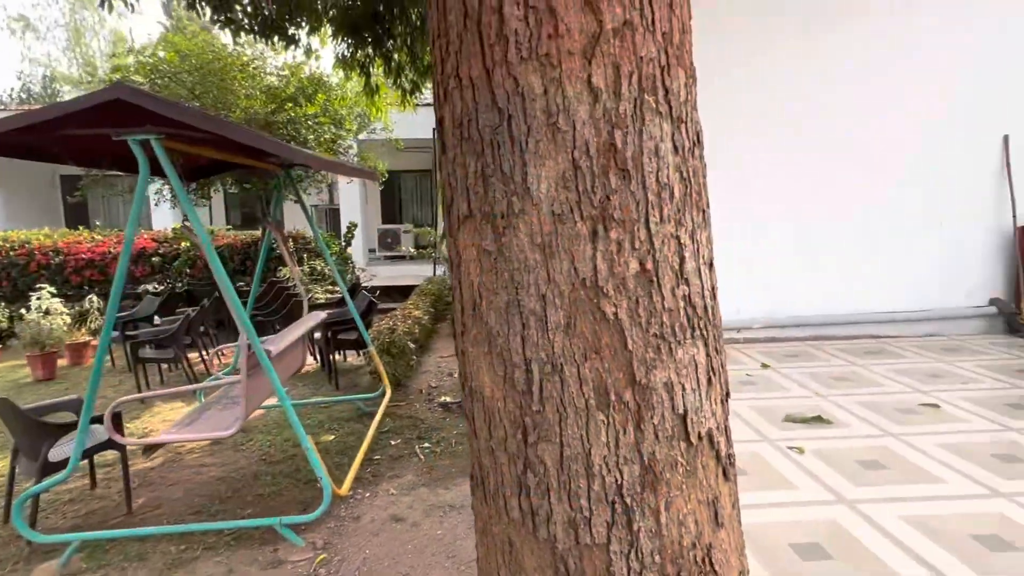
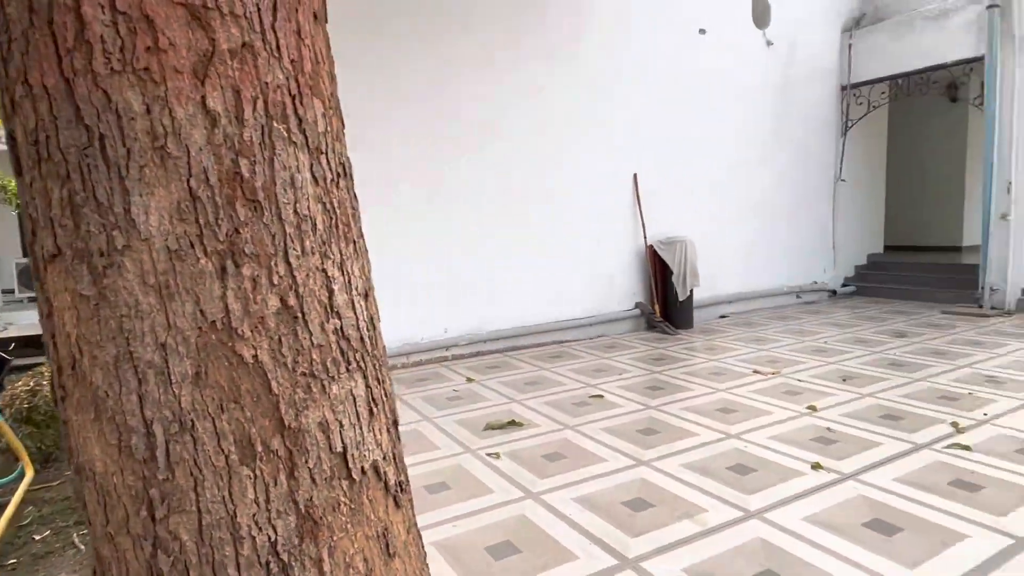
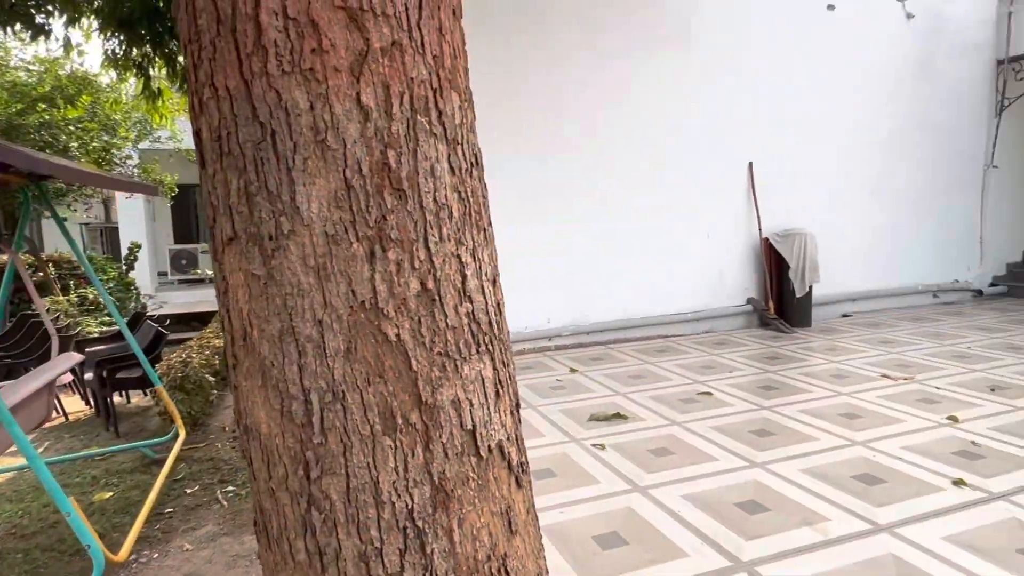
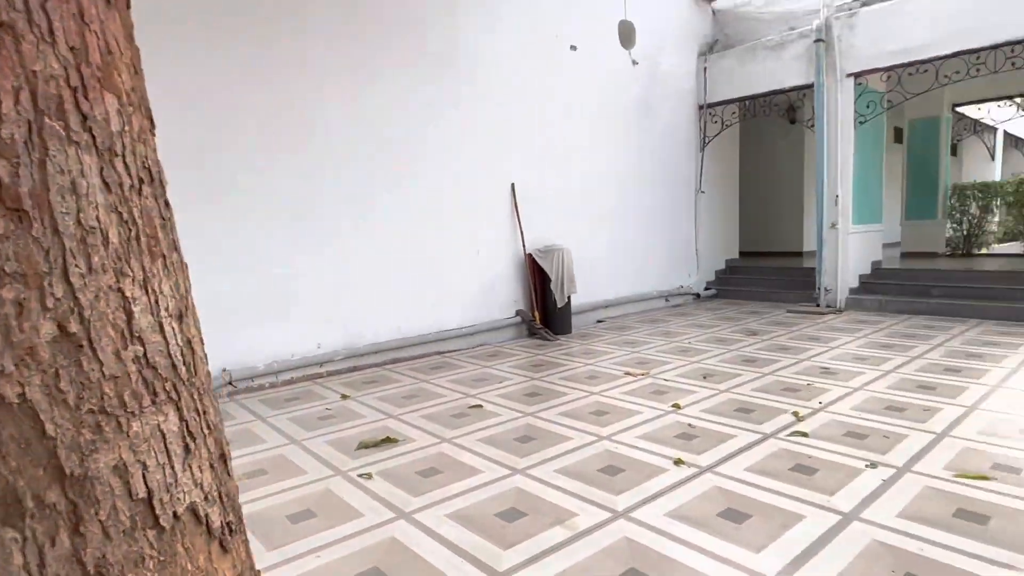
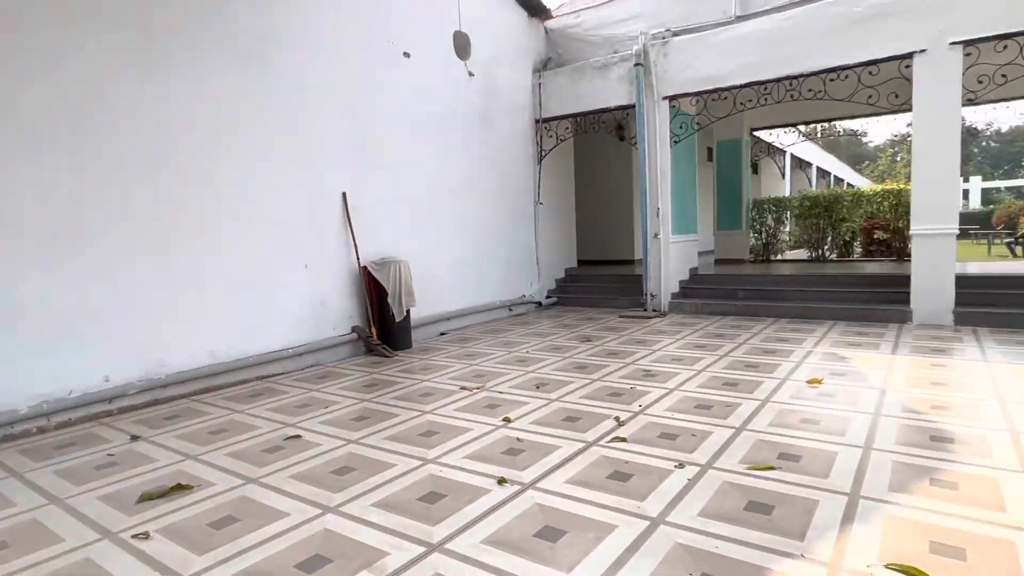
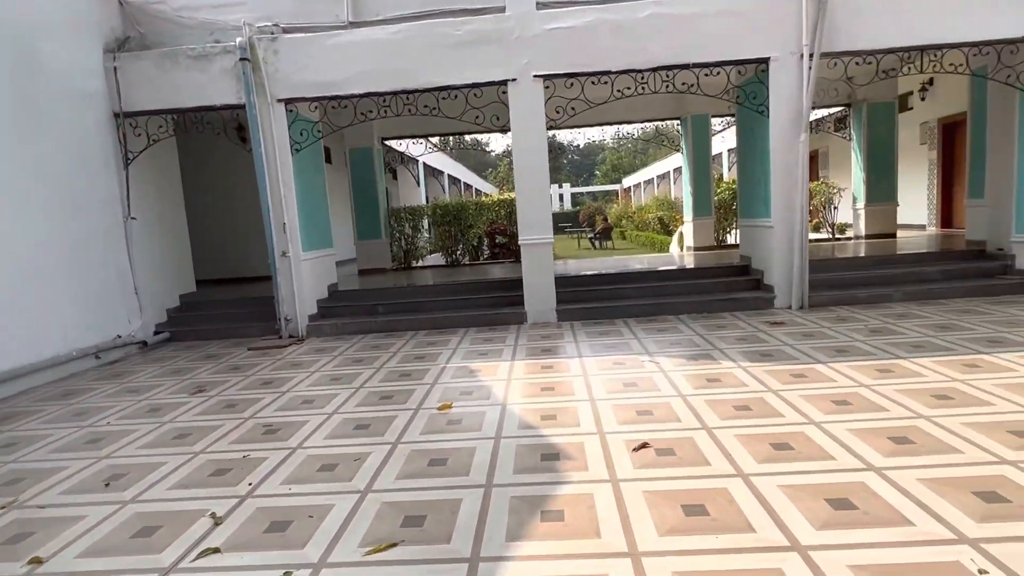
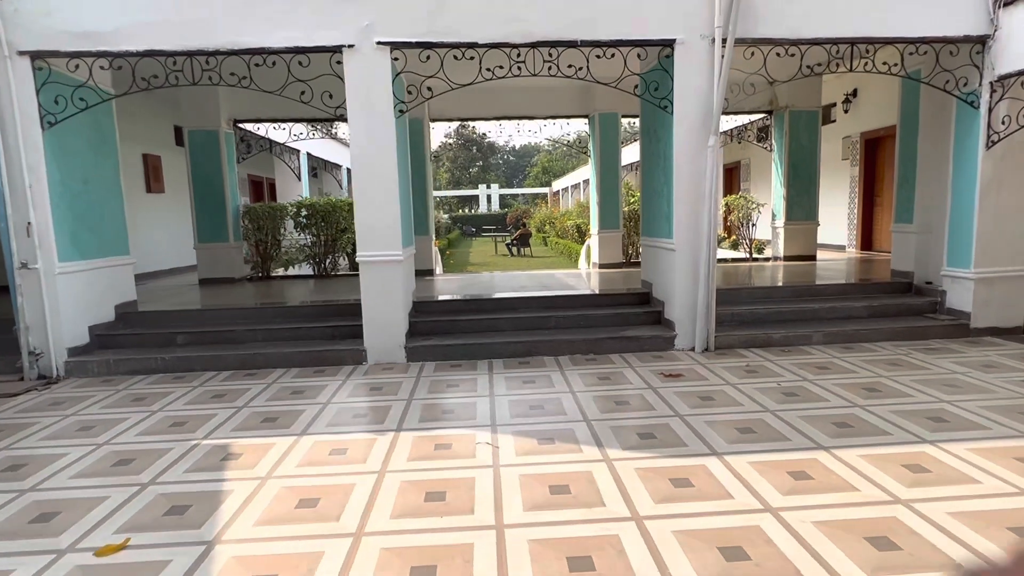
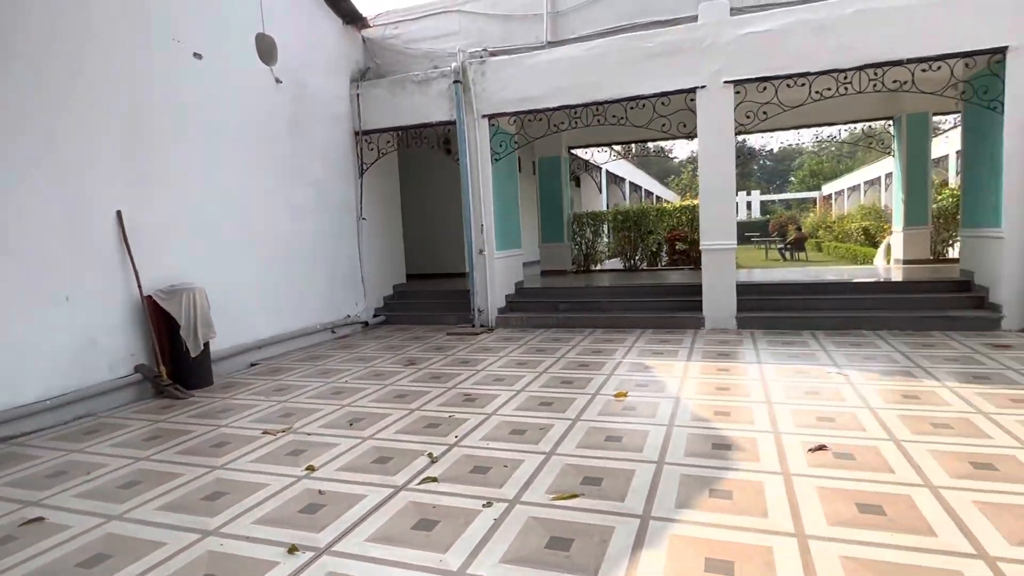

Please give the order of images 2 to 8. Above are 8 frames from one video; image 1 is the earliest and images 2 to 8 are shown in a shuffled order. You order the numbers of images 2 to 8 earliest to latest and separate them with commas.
3, 2, 4, 5, 8, 6, 7
